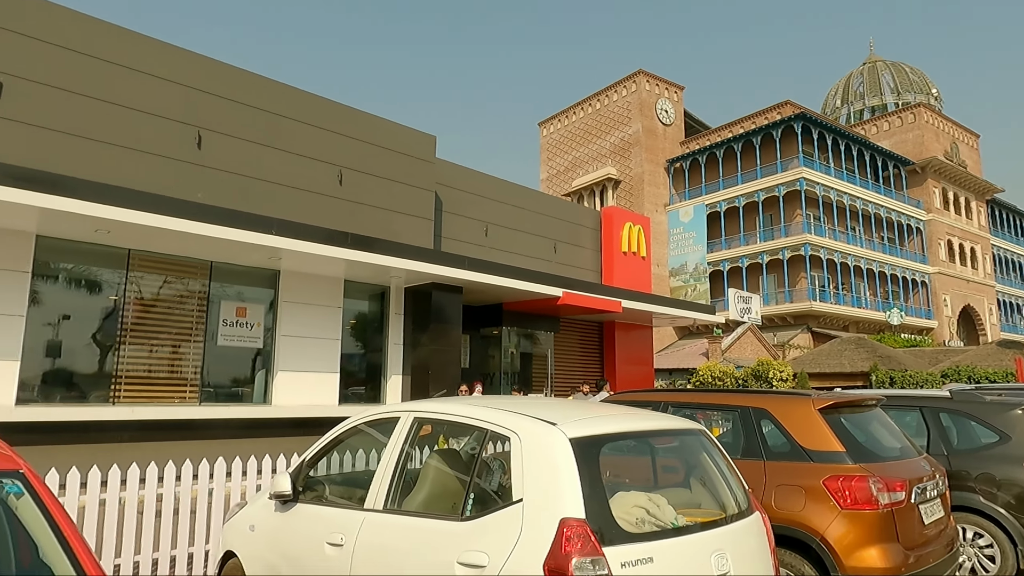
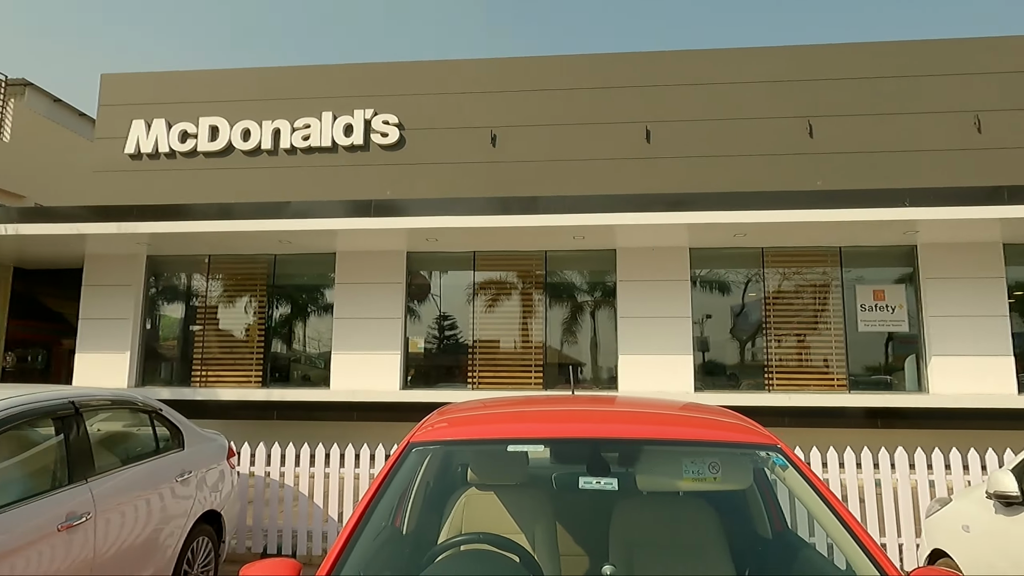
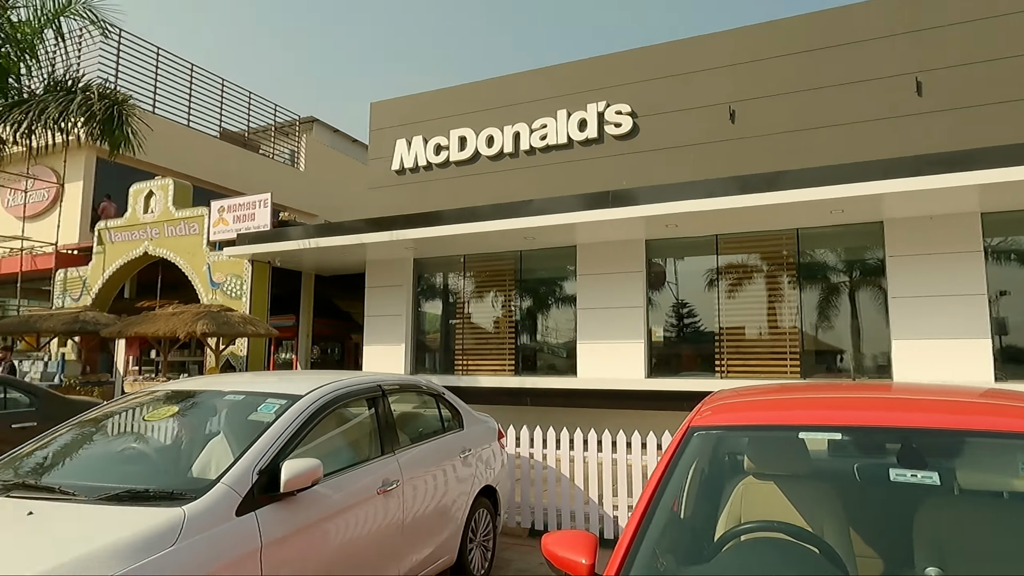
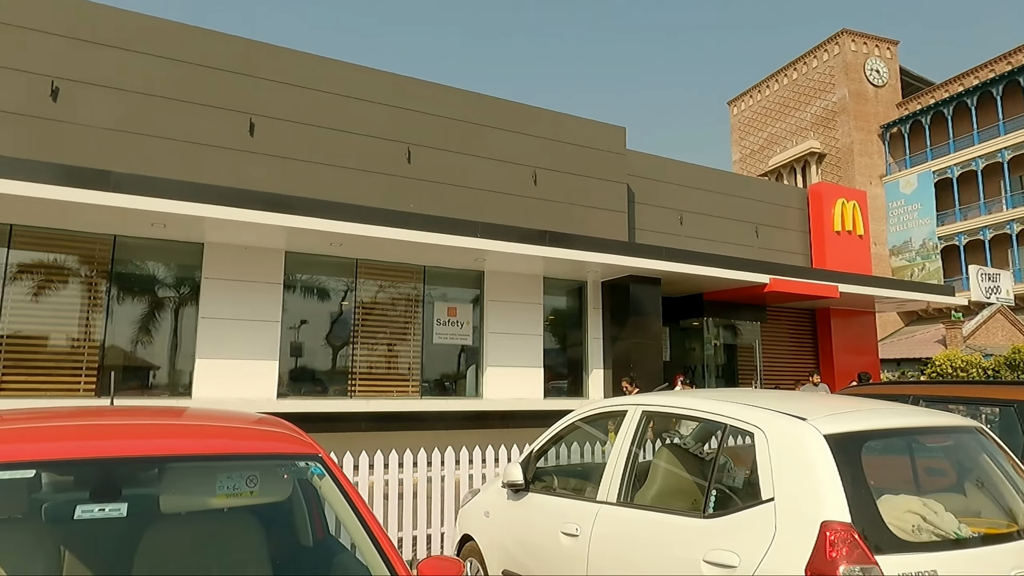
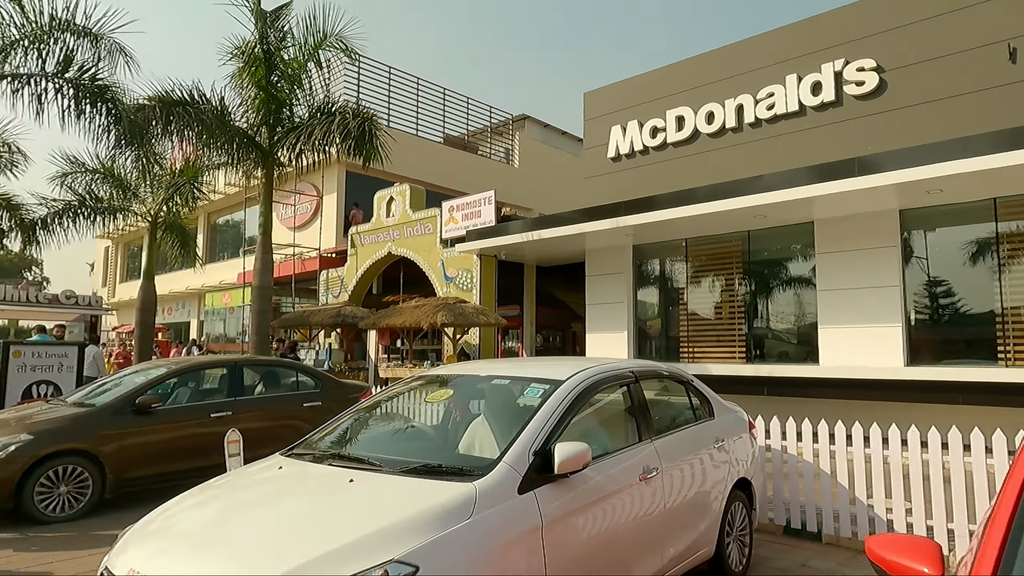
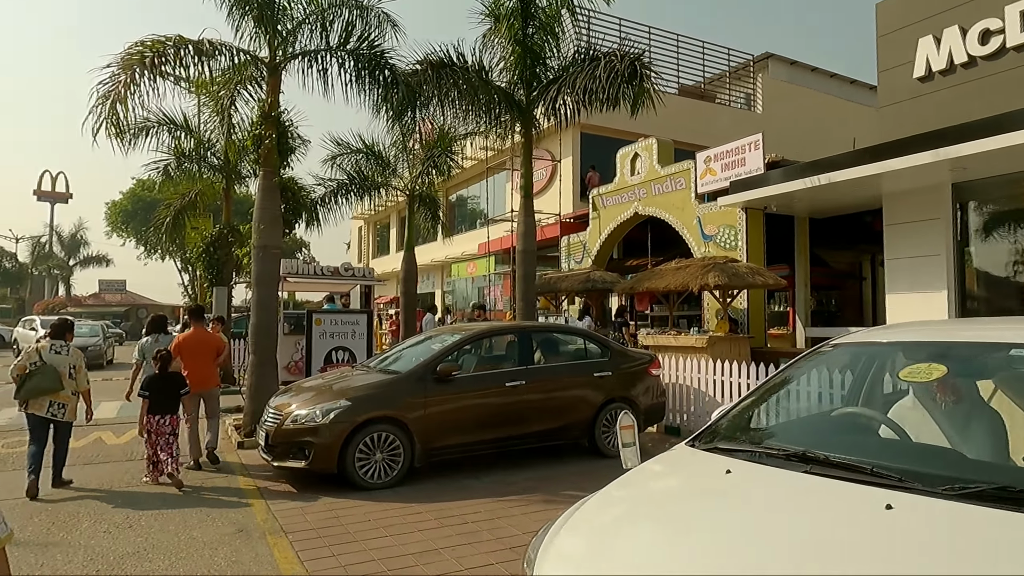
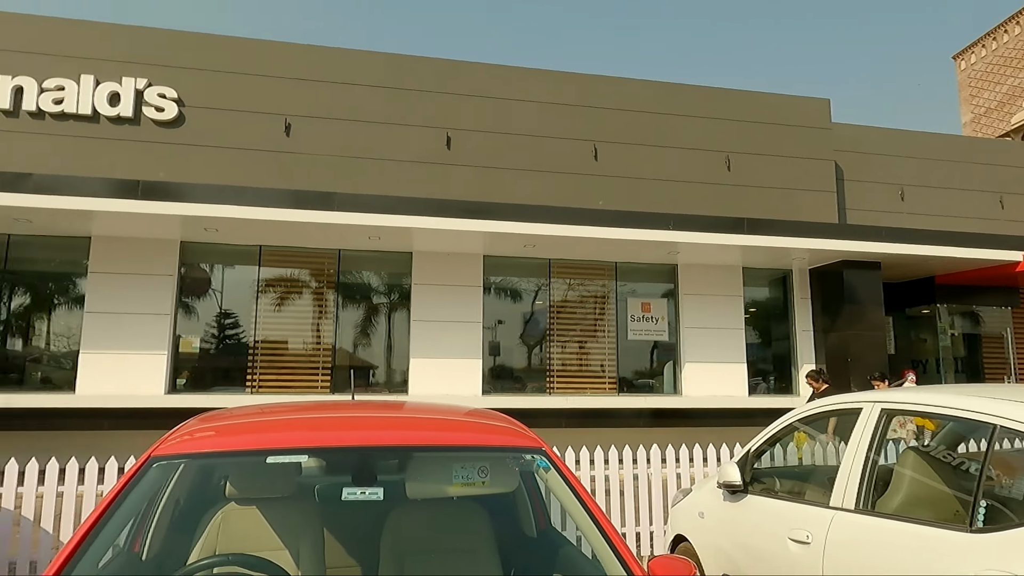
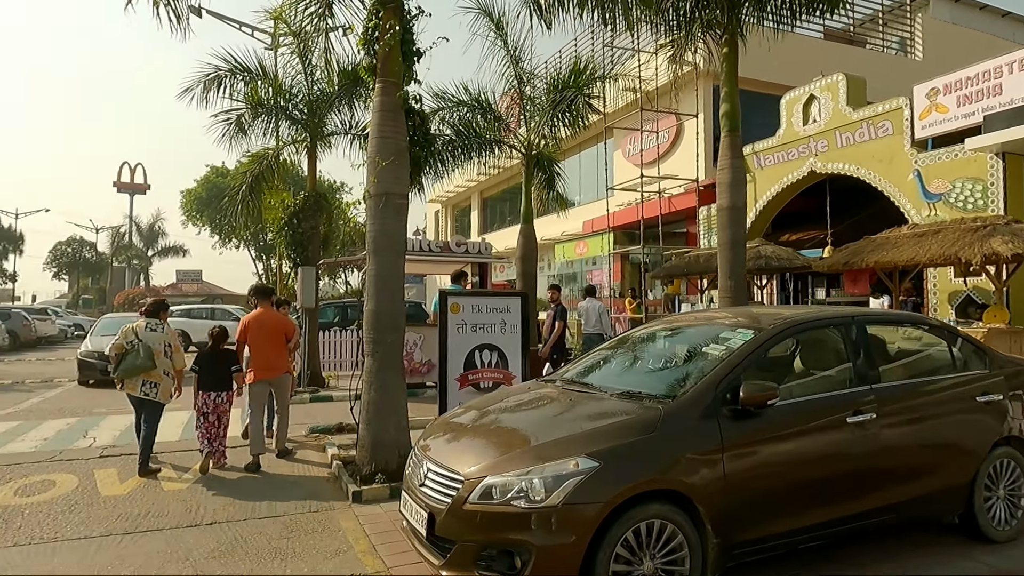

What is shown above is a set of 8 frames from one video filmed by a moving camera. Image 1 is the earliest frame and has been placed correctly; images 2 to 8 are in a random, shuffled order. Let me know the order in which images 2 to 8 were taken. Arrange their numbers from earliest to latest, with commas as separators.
4, 7, 2, 3, 5, 6, 8
